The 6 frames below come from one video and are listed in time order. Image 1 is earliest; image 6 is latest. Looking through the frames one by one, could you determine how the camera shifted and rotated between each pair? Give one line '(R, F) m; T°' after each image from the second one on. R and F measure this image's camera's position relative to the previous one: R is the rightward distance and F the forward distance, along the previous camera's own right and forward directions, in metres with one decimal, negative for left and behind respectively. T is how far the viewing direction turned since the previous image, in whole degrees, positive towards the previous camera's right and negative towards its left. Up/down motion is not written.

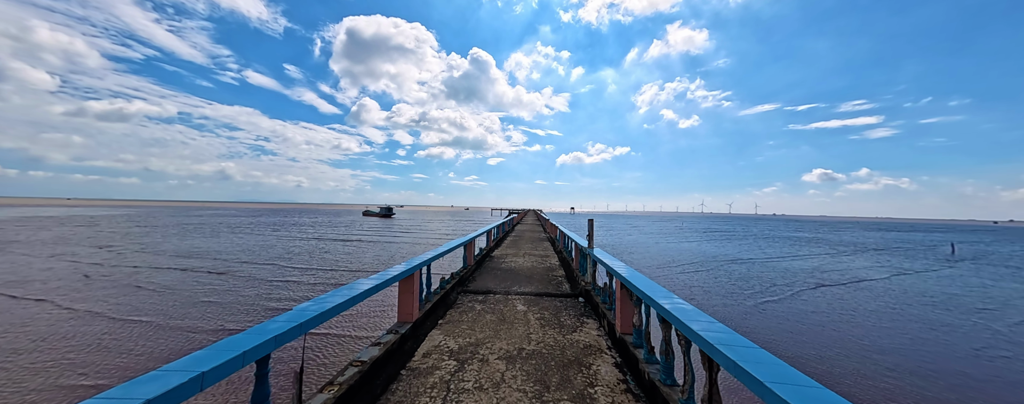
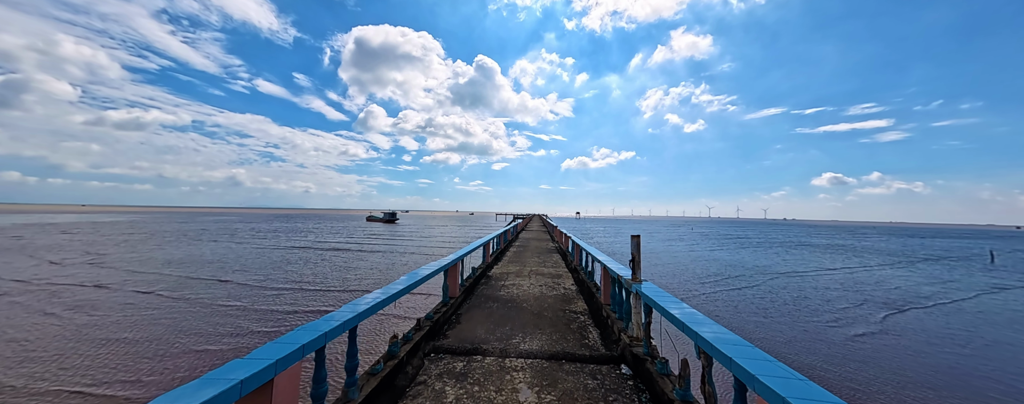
(0.0, +1.1) m; -1°
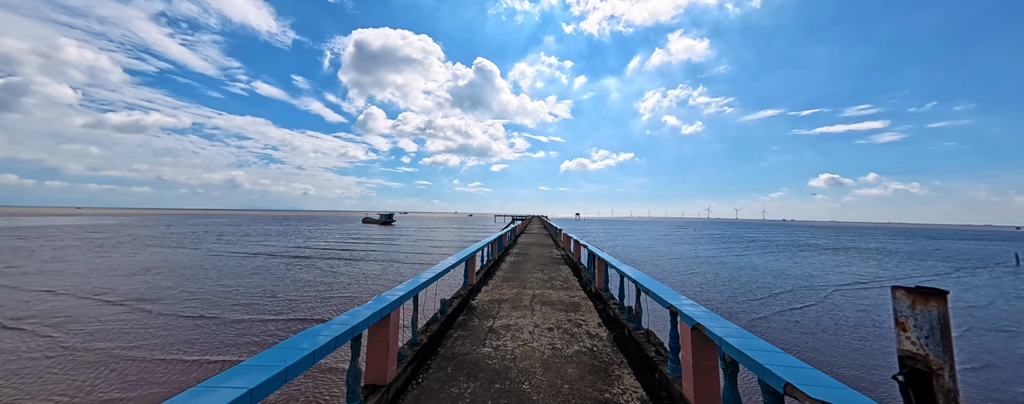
(+0.1, +1.4) m; 0°
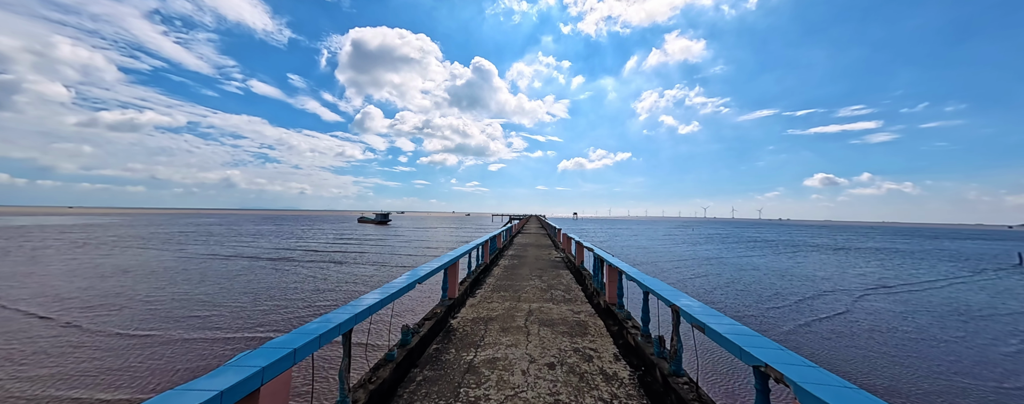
(-0.2, -2.1) m; 0°
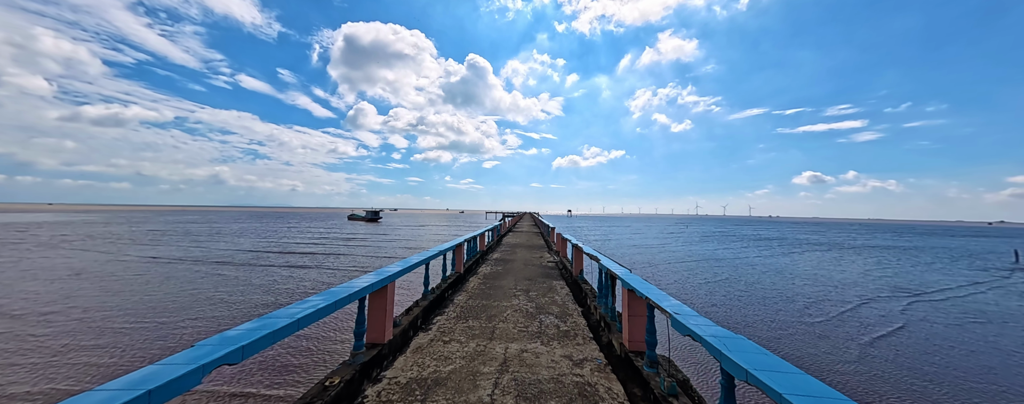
(+0.2, +1.1) m; +1°
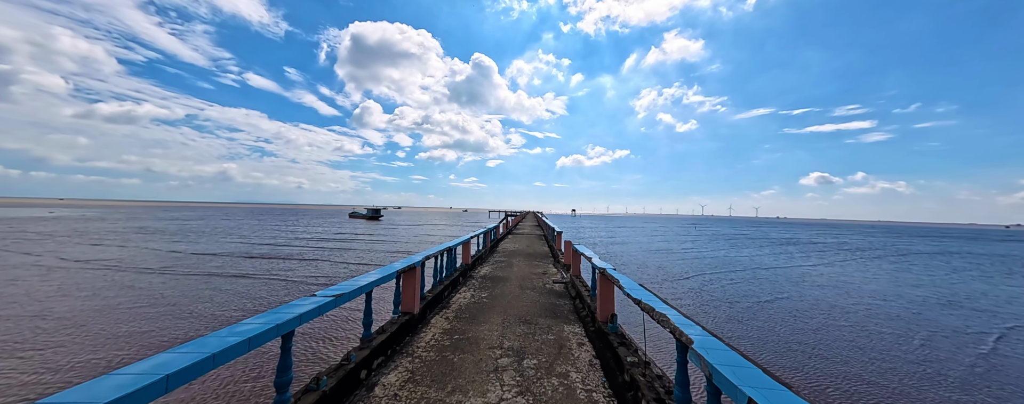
(+0.2, +1.7) m; -1°
